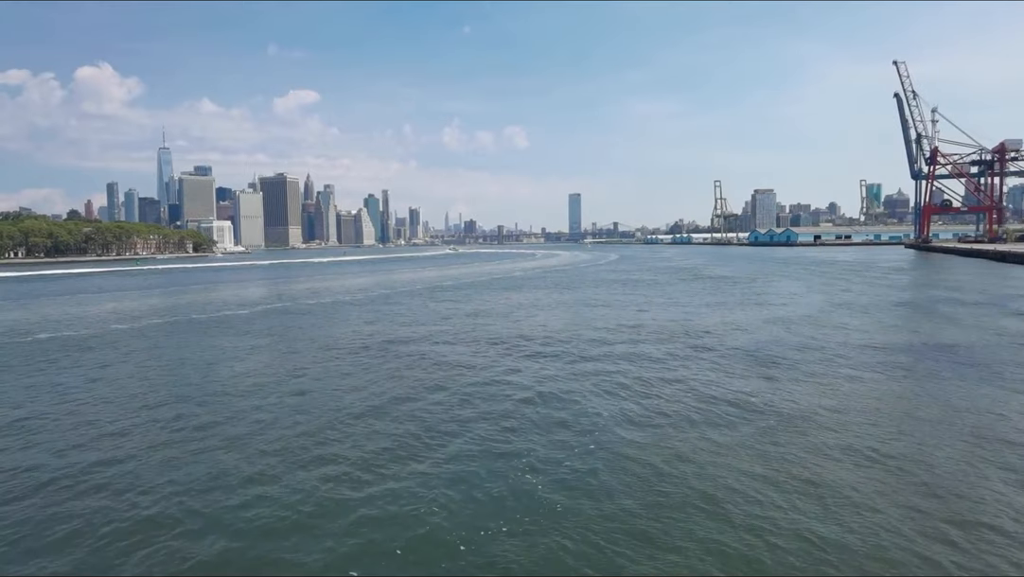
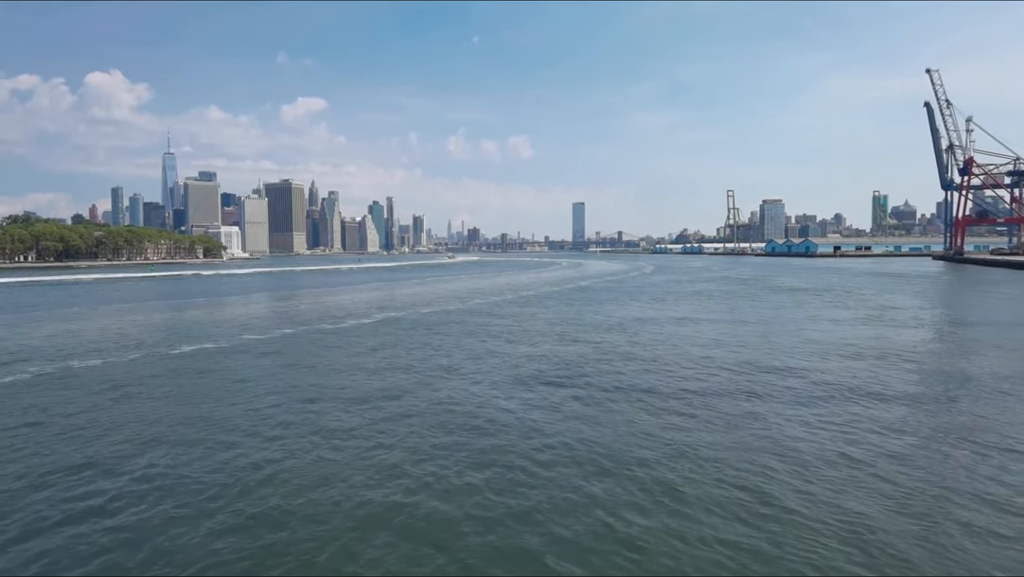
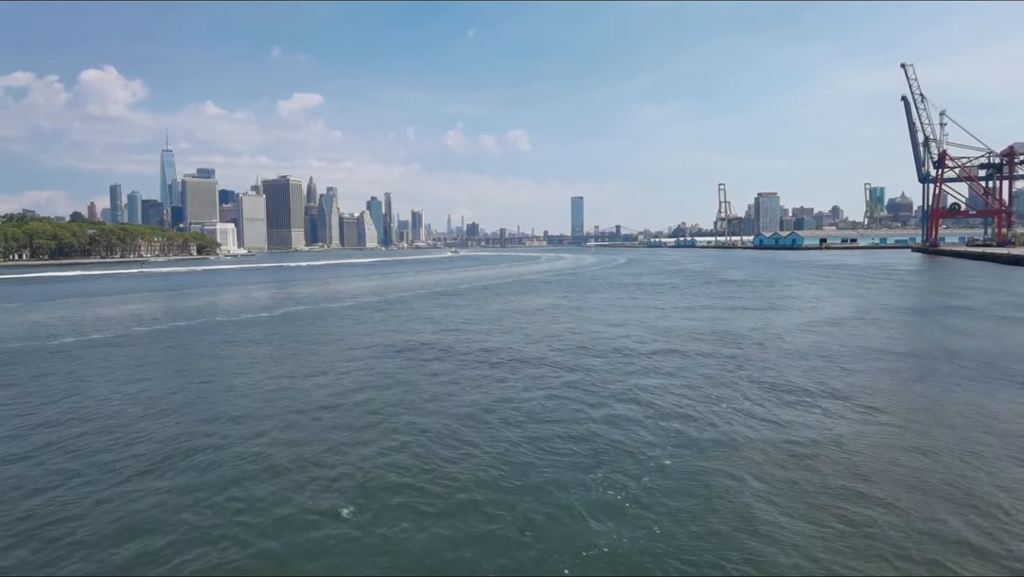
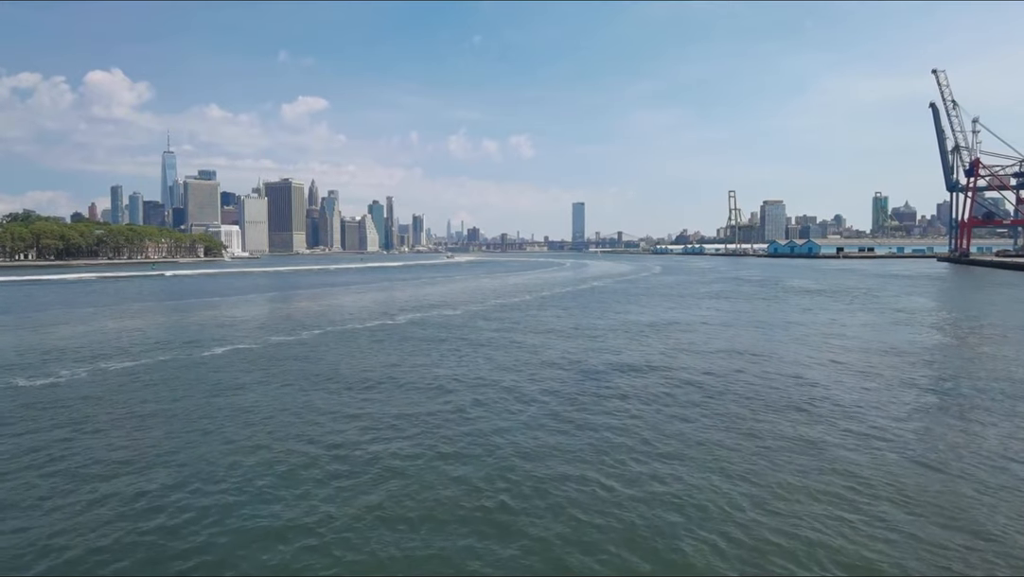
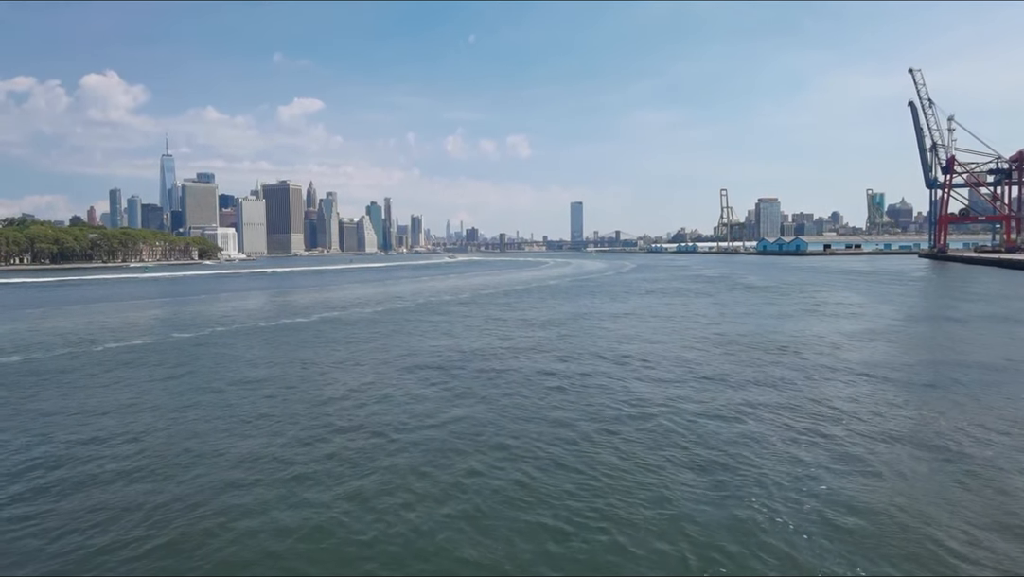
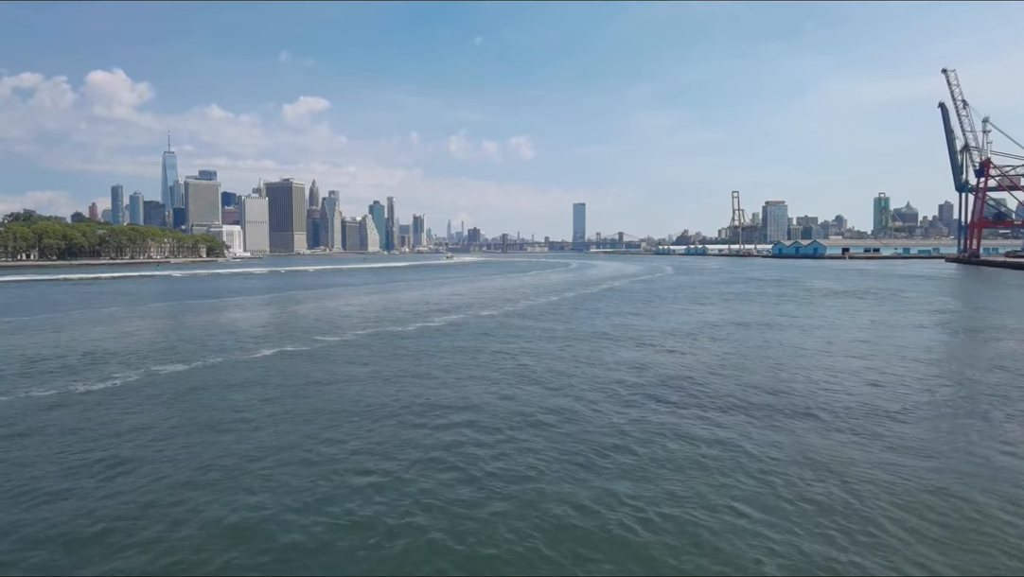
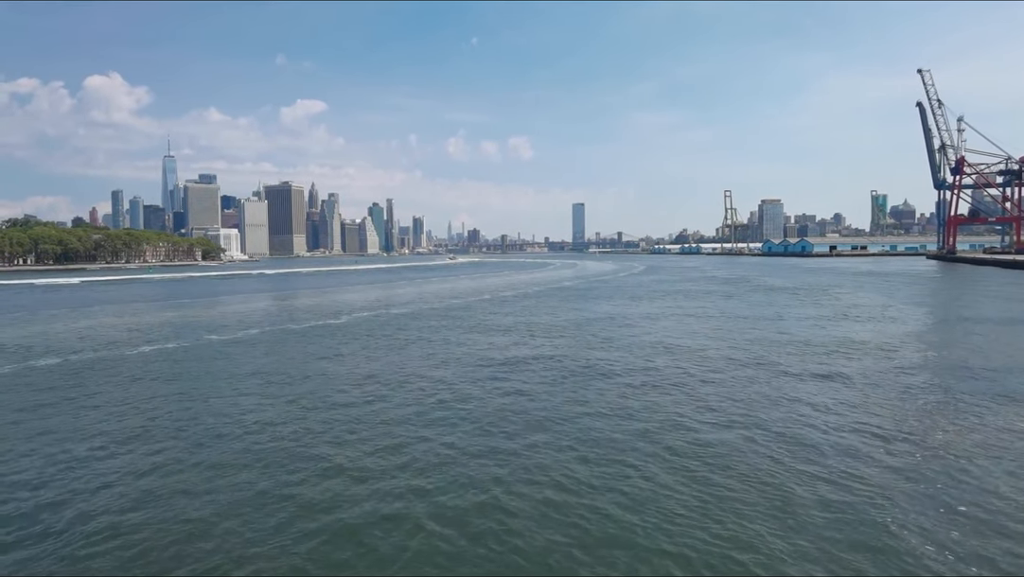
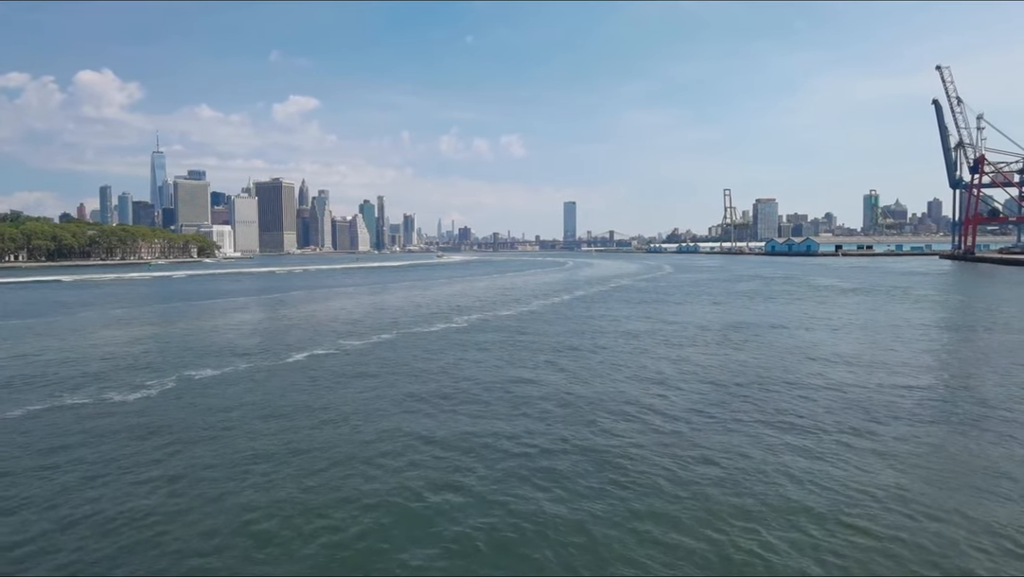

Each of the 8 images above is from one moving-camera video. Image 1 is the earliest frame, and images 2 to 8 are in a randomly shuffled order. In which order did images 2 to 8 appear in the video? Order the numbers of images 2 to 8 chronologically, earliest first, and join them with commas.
3, 5, 7, 2, 4, 6, 8
